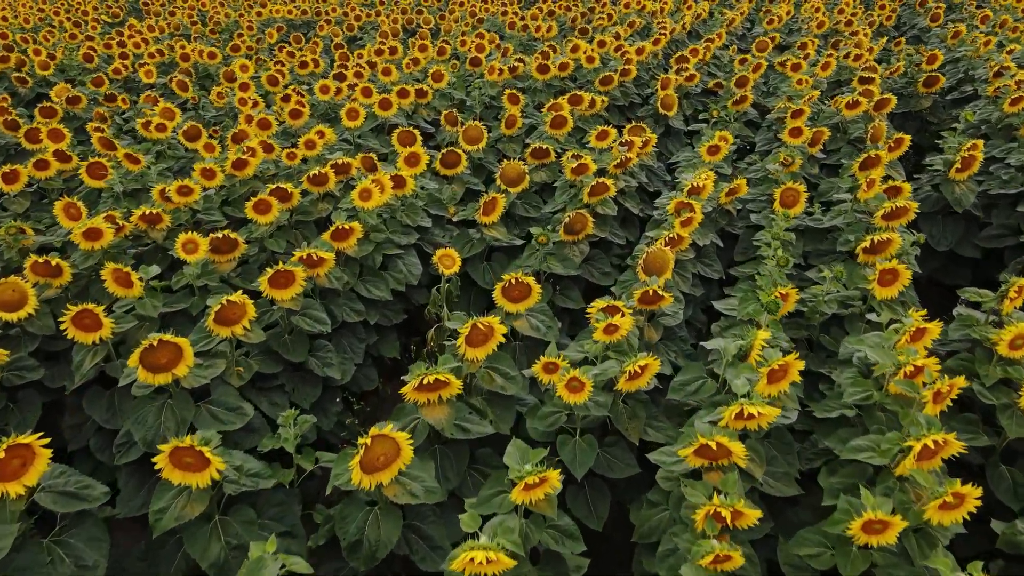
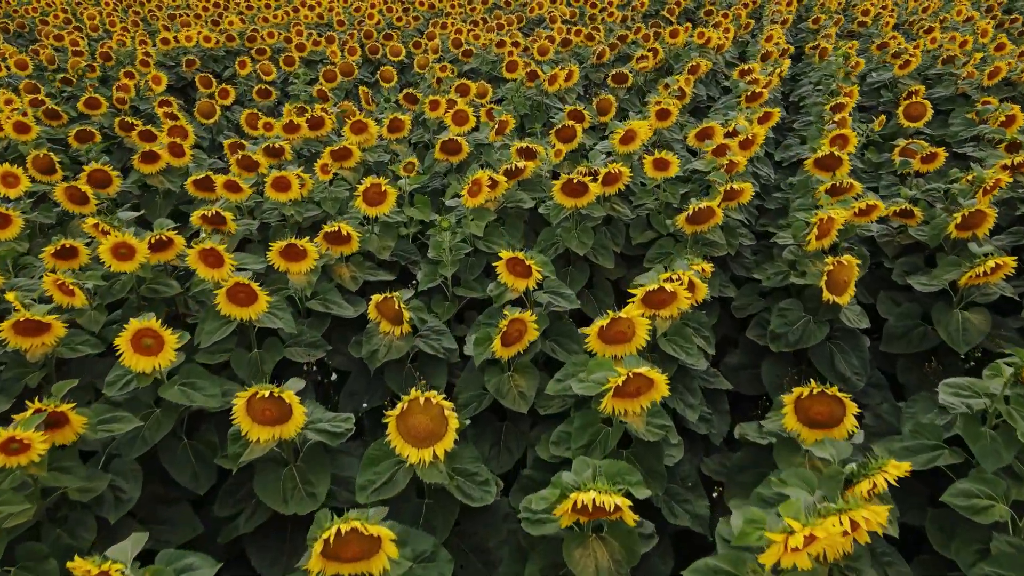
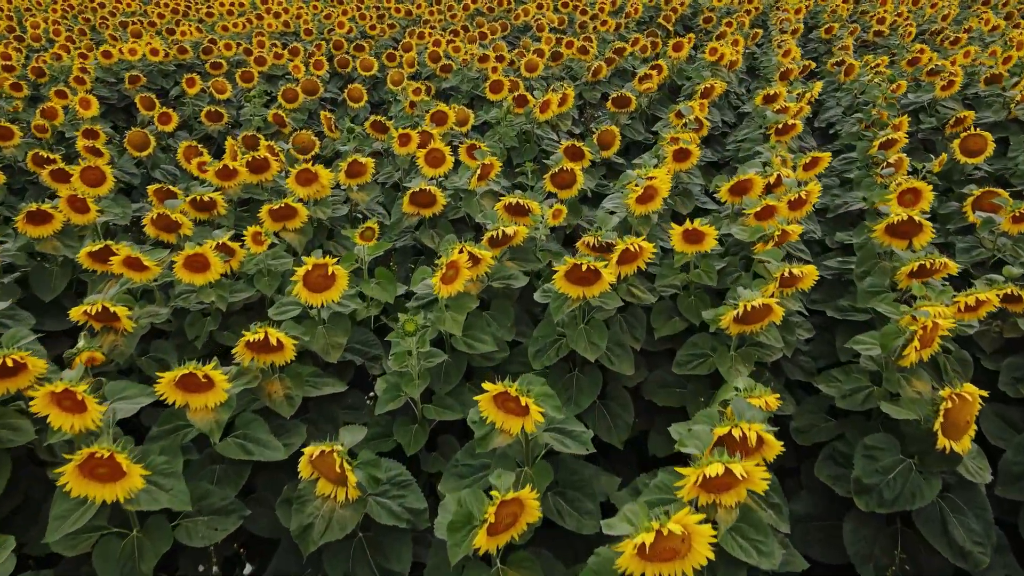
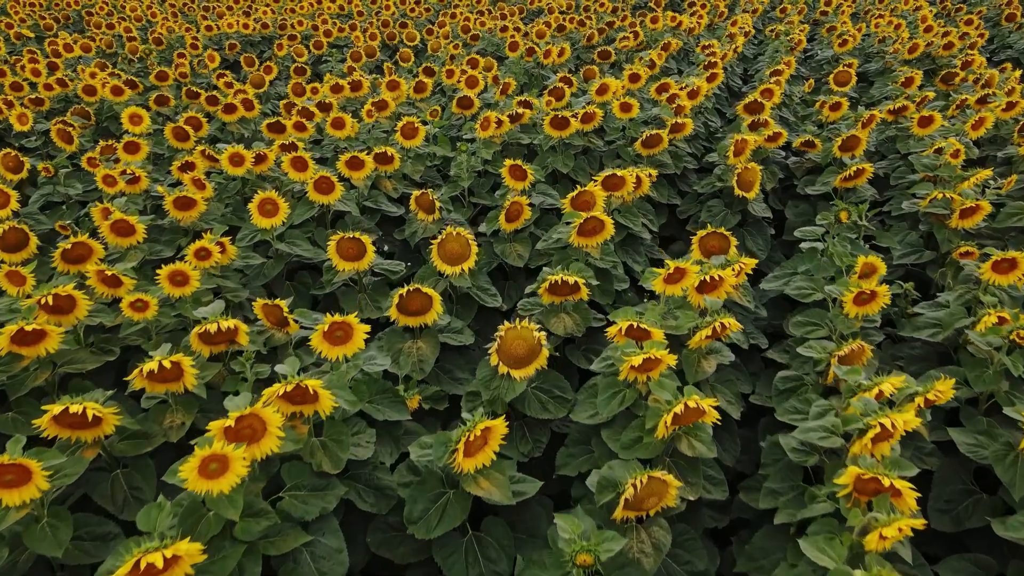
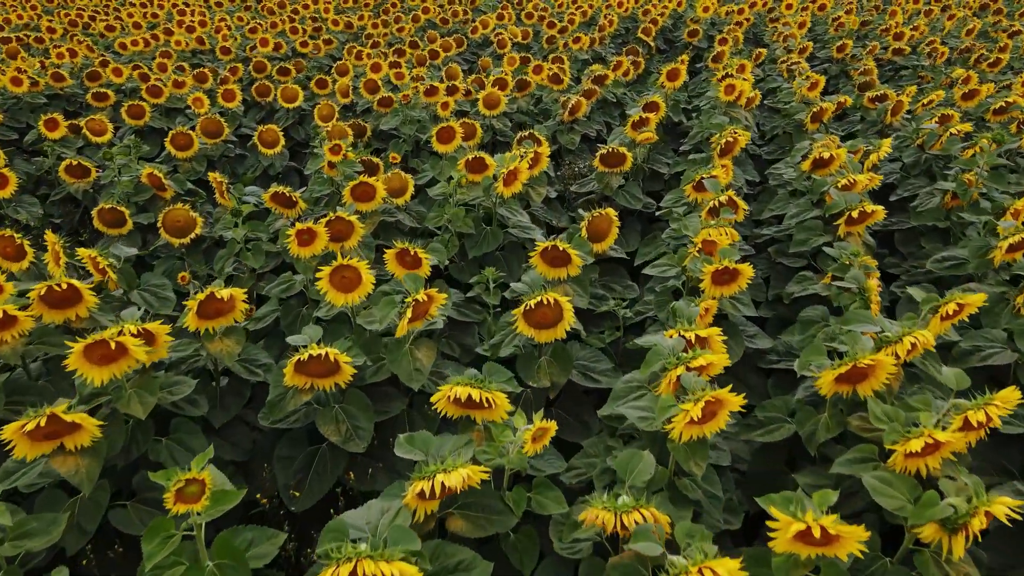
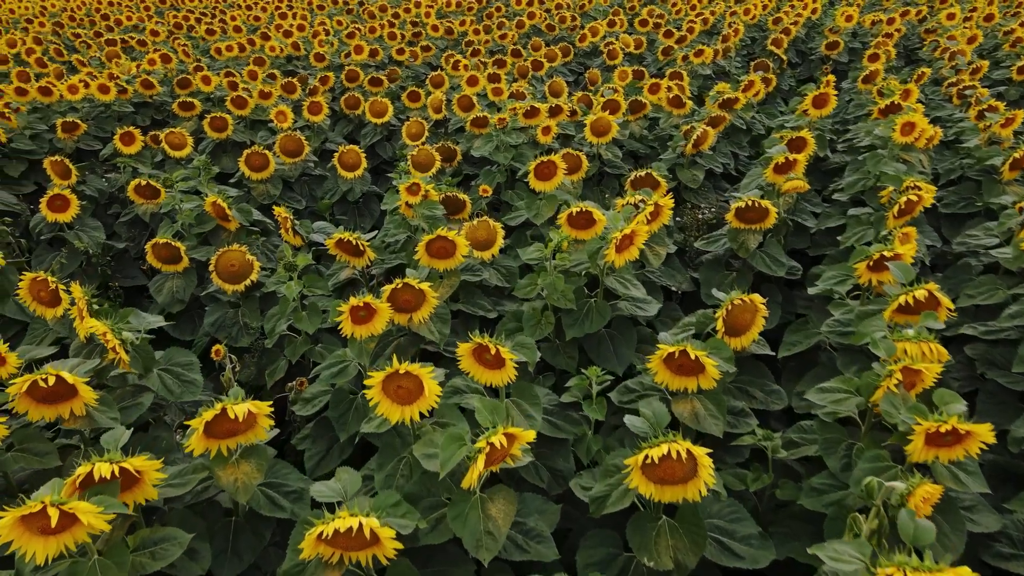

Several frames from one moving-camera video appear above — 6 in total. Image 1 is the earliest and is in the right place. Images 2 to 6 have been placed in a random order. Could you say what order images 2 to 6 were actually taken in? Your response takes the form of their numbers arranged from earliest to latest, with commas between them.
4, 2, 3, 5, 6
